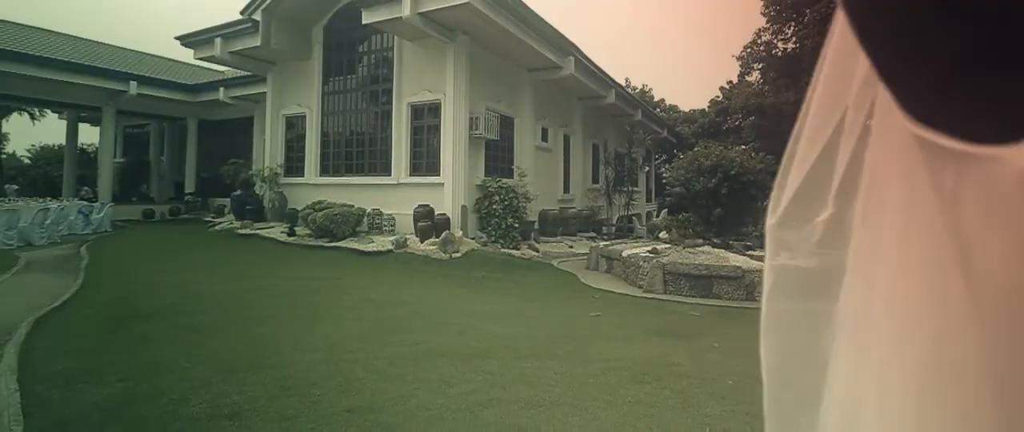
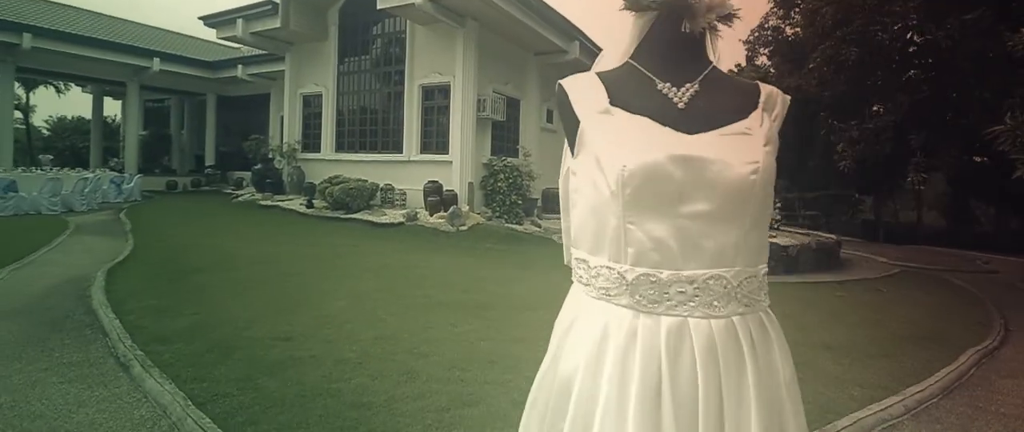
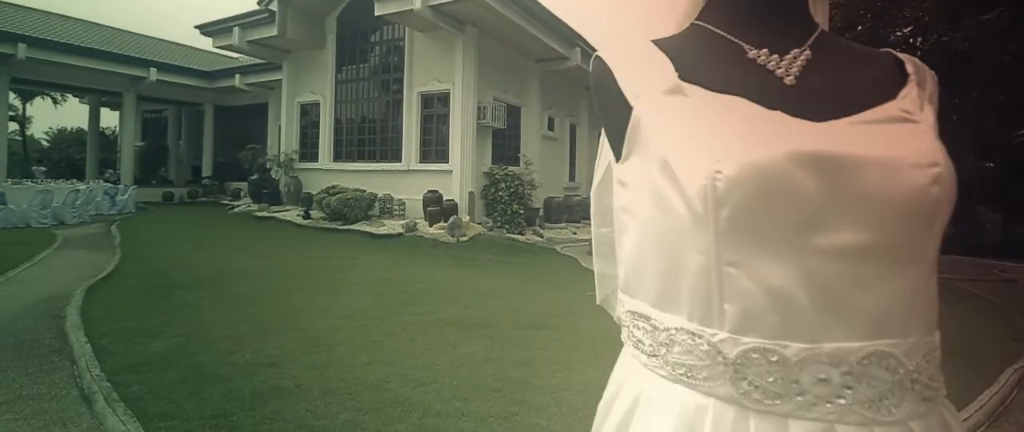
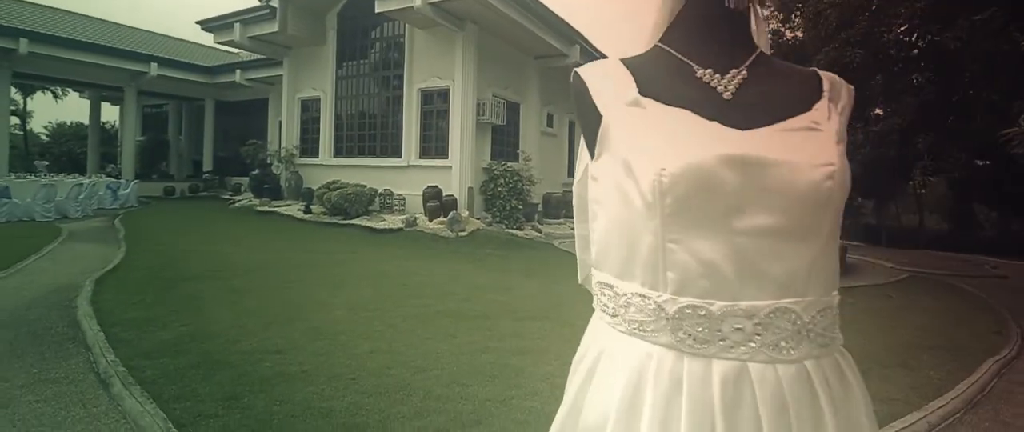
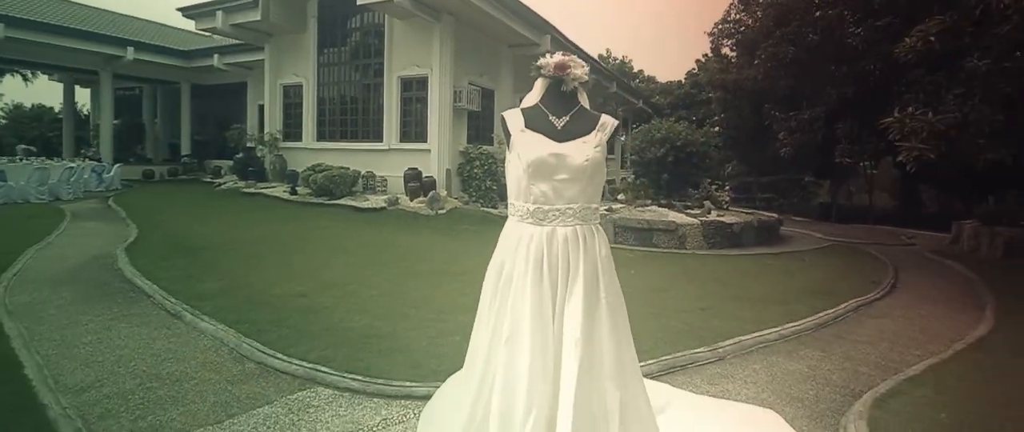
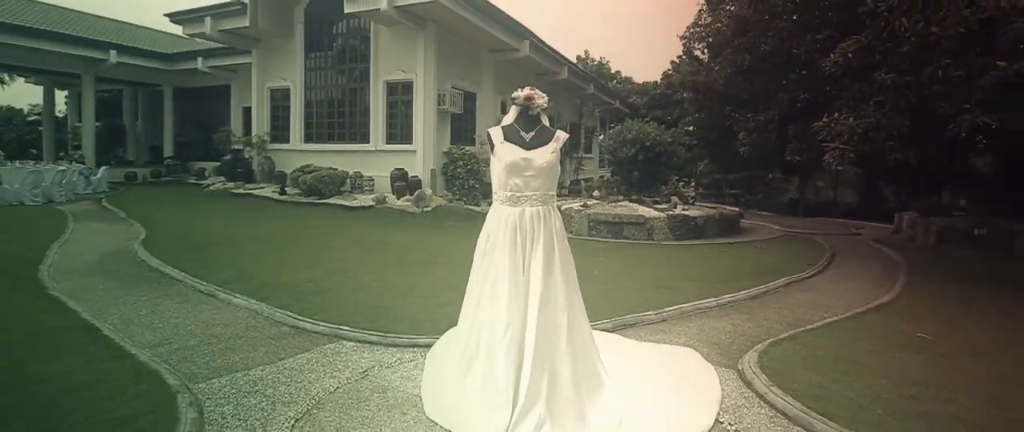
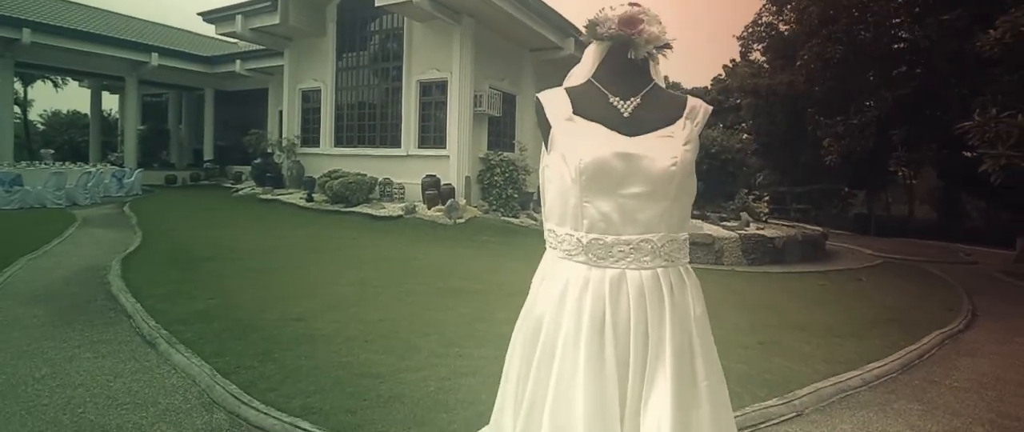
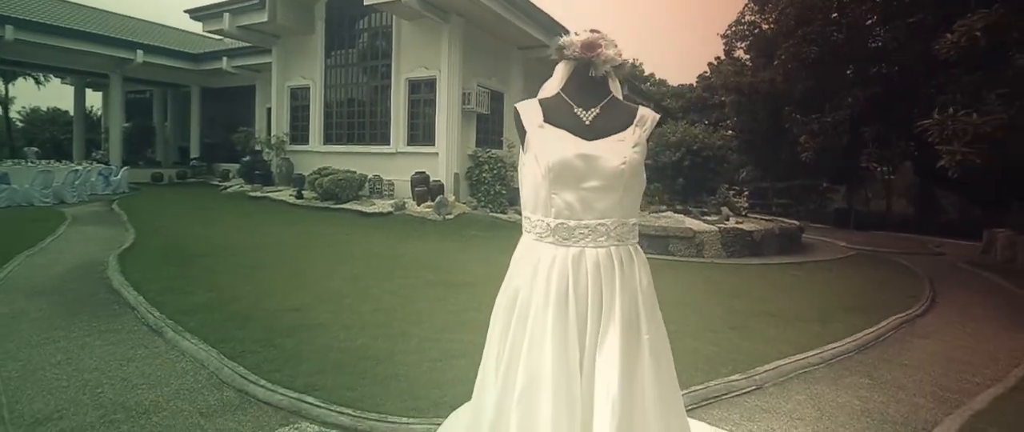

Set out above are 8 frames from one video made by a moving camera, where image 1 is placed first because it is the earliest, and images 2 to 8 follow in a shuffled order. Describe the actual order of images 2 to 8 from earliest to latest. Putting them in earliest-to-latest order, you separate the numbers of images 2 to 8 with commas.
3, 4, 2, 7, 8, 5, 6
